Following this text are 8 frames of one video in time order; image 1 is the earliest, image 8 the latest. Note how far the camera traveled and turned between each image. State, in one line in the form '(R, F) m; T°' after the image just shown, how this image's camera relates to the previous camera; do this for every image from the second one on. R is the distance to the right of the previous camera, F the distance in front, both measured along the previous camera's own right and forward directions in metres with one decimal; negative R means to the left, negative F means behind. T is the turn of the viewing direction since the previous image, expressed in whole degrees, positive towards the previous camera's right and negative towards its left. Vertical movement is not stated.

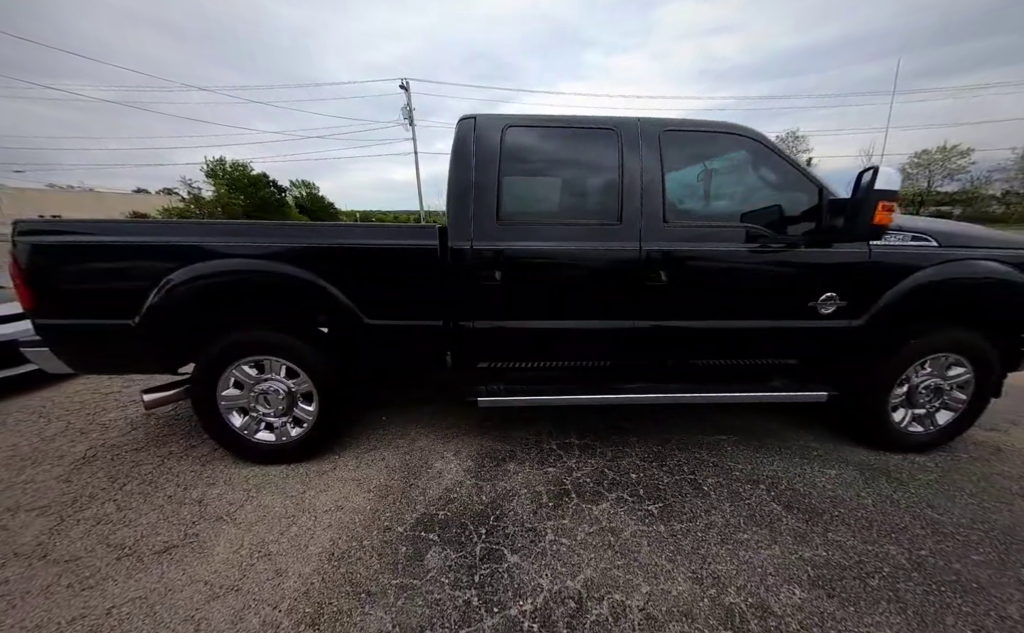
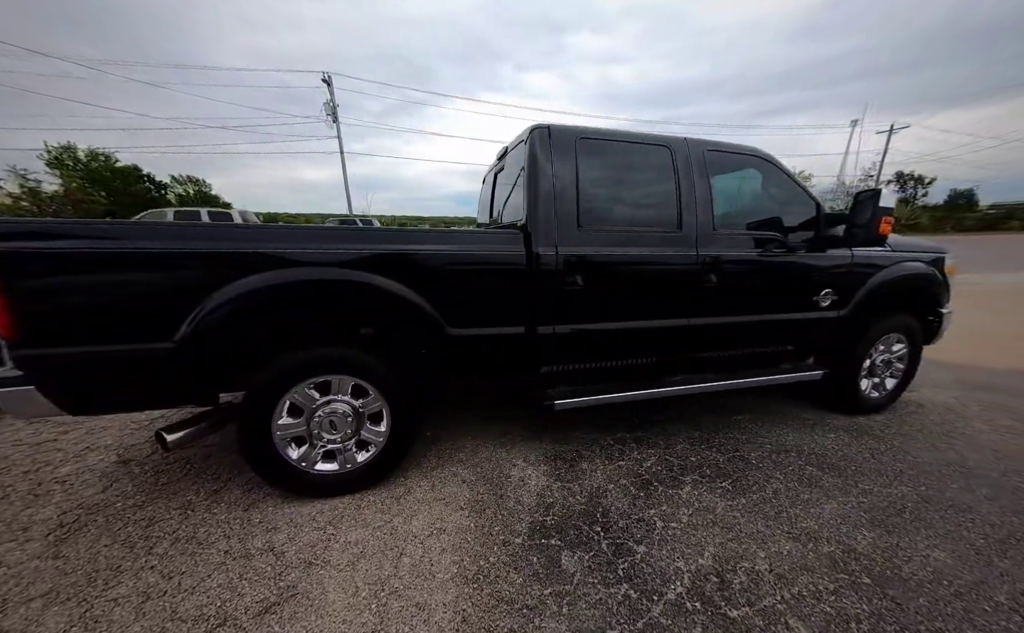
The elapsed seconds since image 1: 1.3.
(-0.8, +0.1) m; +11°
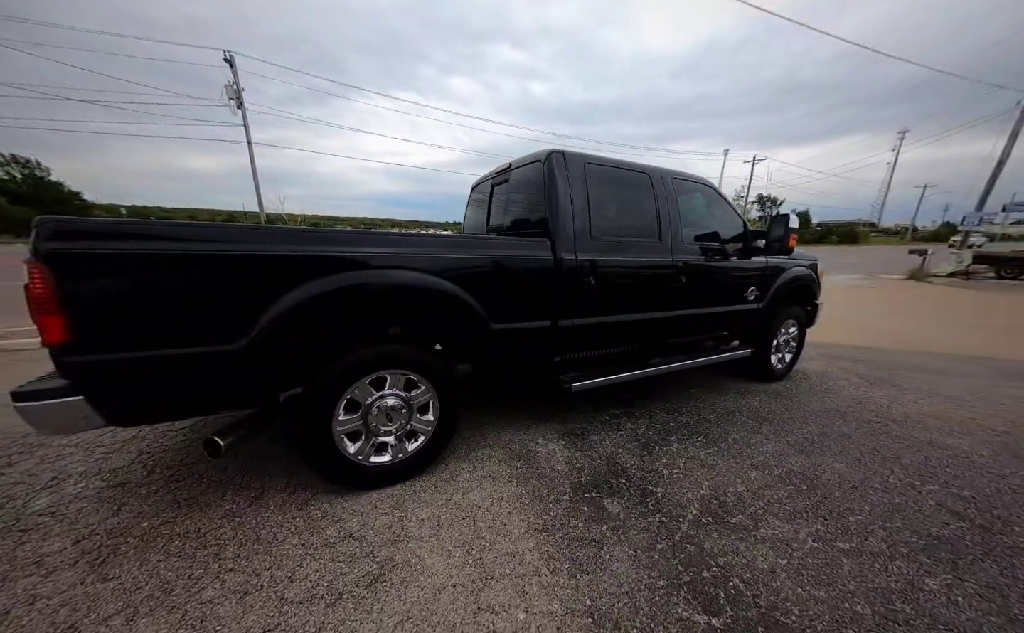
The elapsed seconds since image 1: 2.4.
(-0.6, -0.2) m; +12°
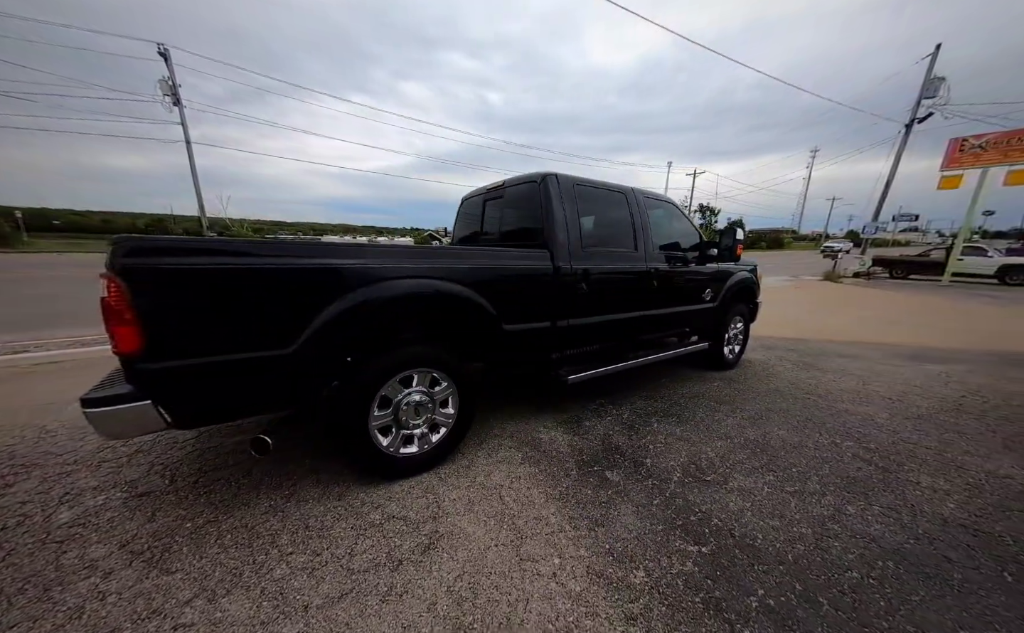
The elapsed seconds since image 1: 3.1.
(-0.3, -0.3) m; +7°
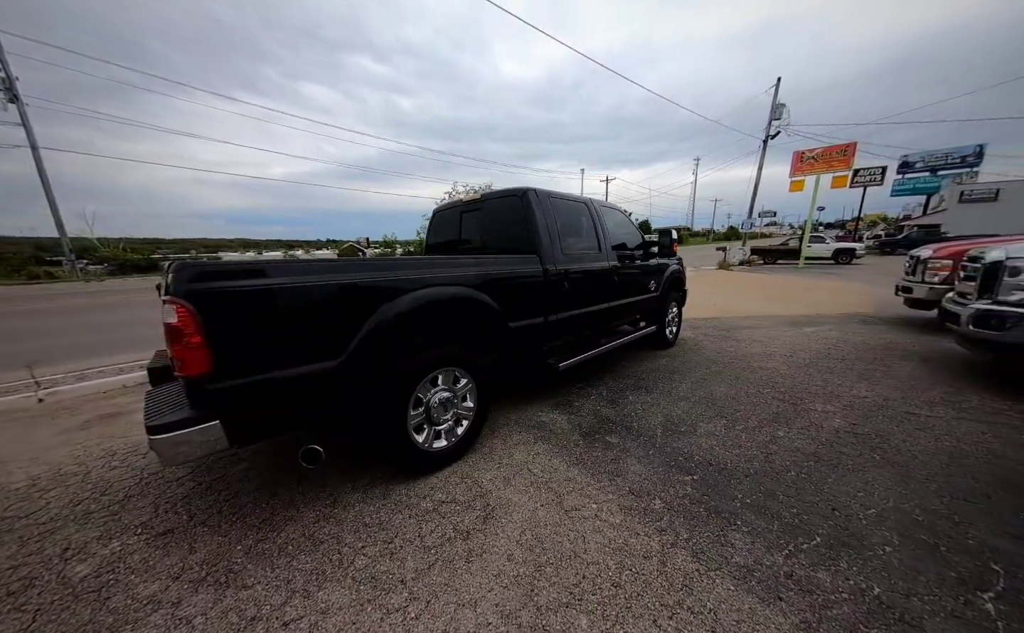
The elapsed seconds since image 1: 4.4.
(-0.5, -0.3) m; +11°
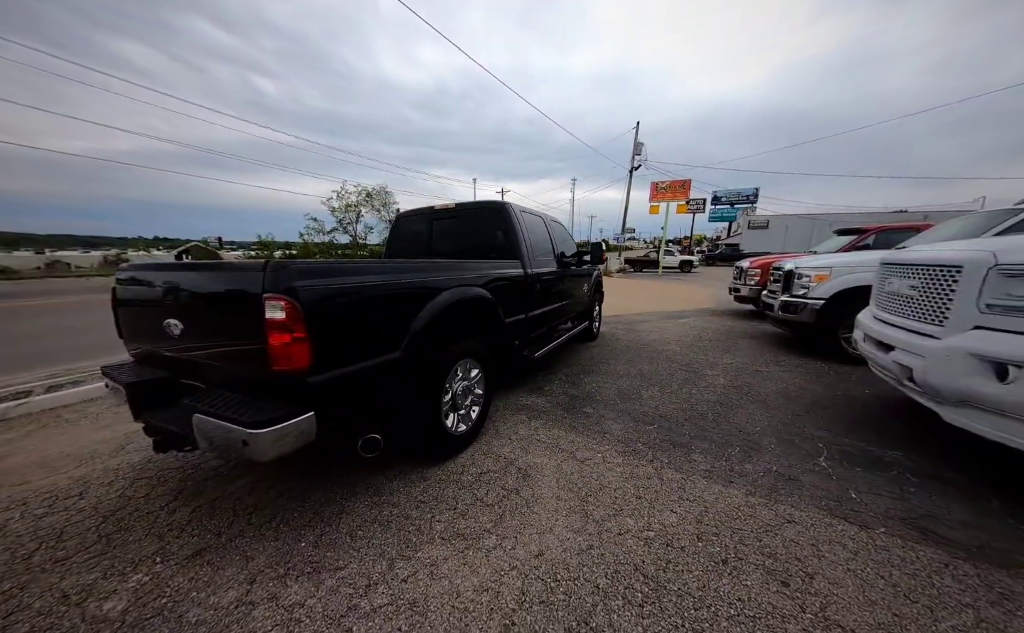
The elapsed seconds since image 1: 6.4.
(-0.8, -0.3) m; +17°
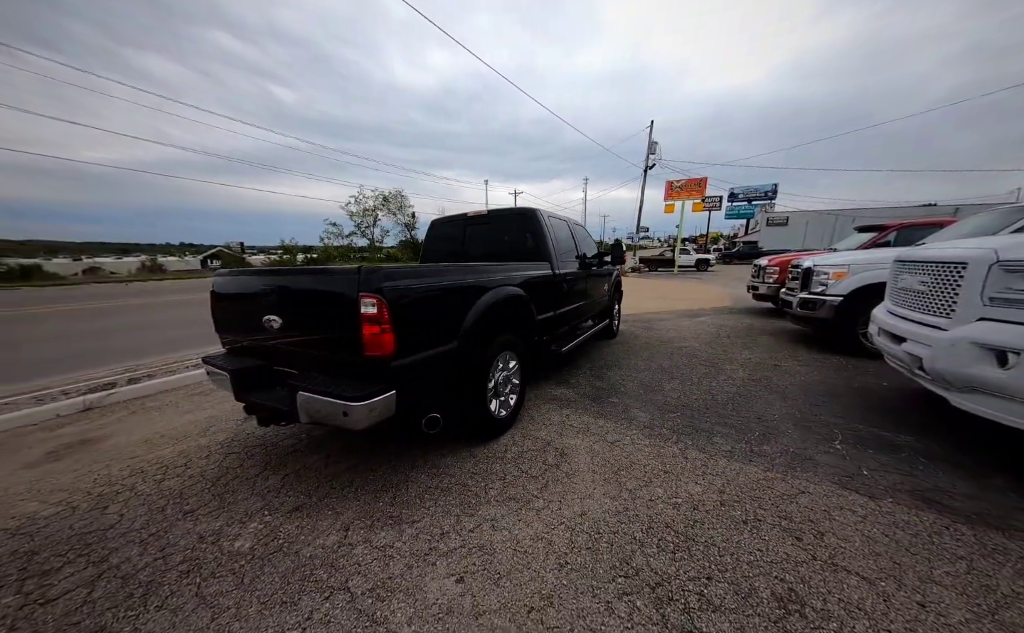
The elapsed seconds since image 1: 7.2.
(-0.2, -0.3) m; -2°
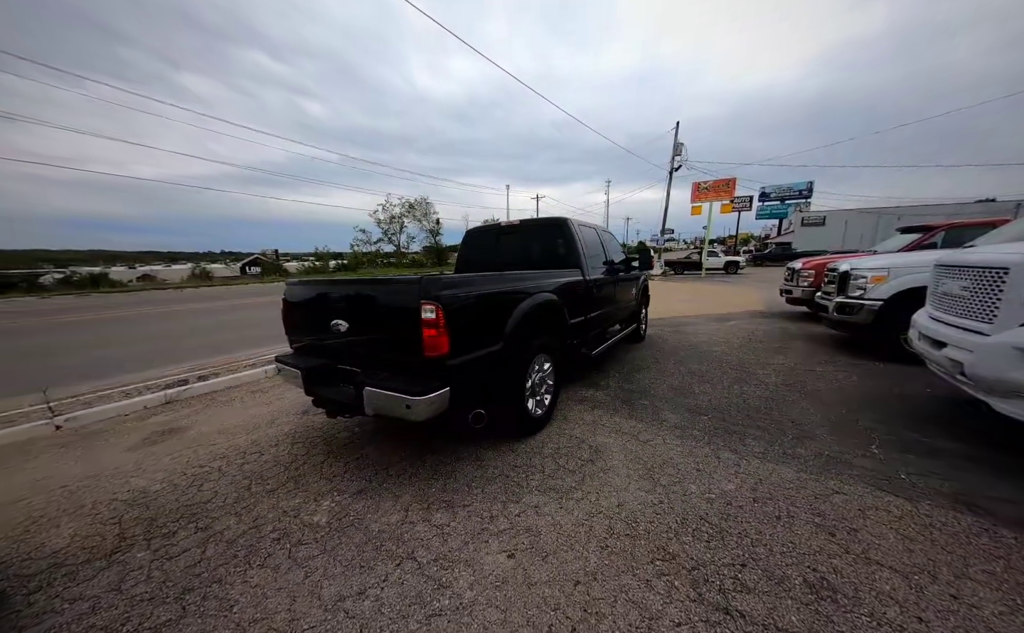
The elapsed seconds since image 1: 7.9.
(-0.1, -0.2) m; -4°
